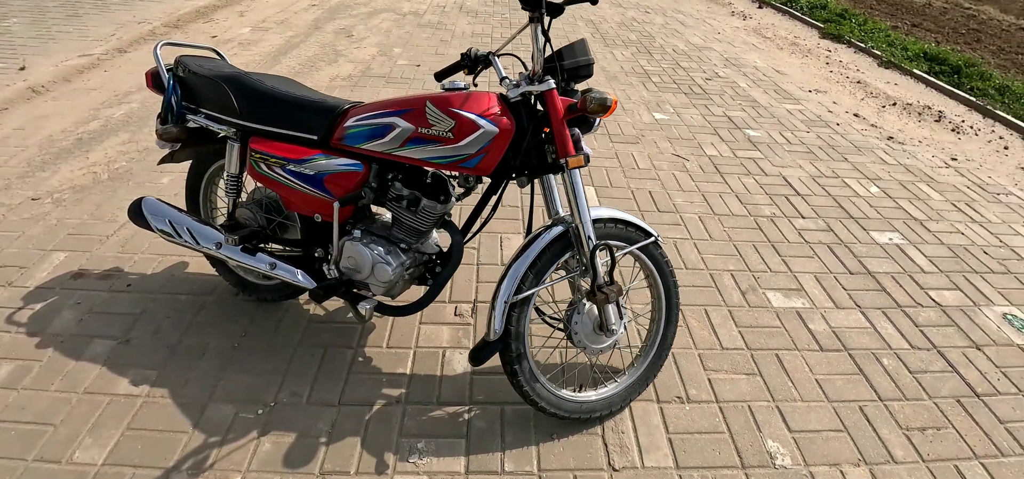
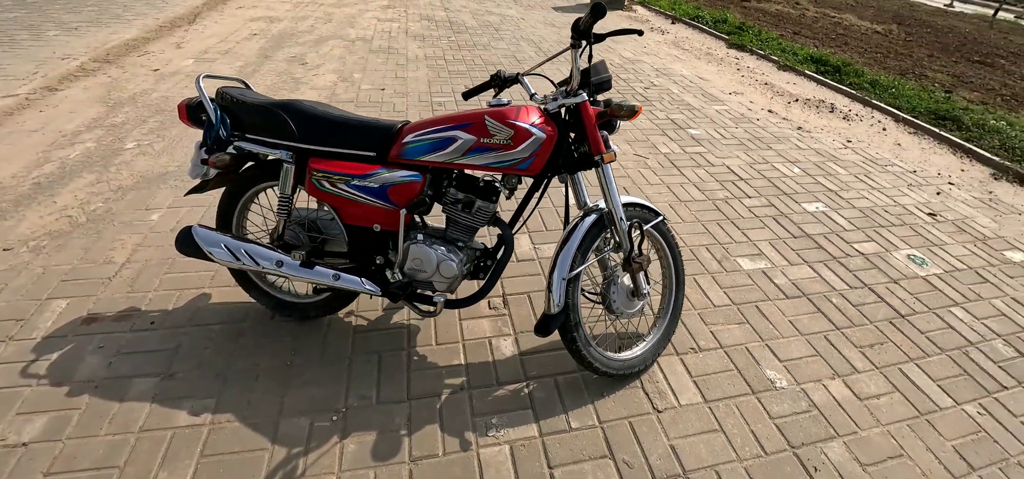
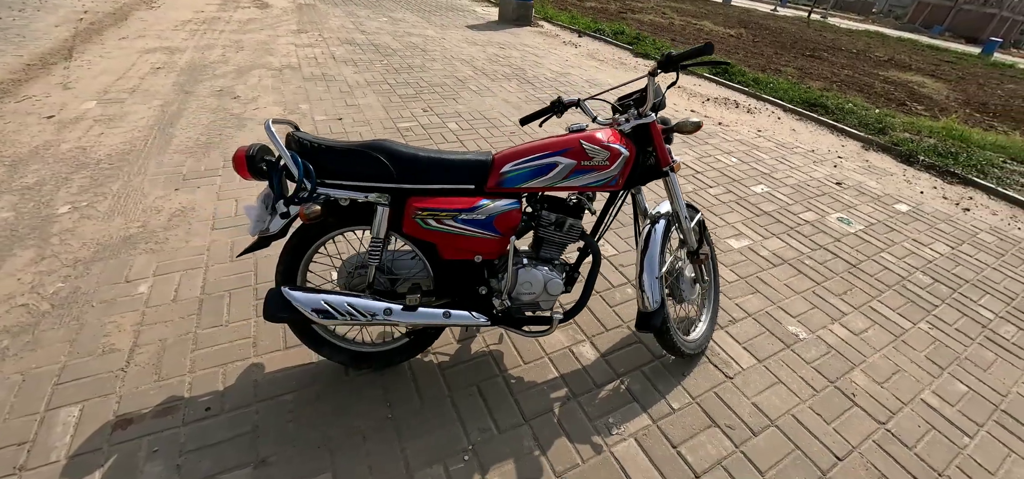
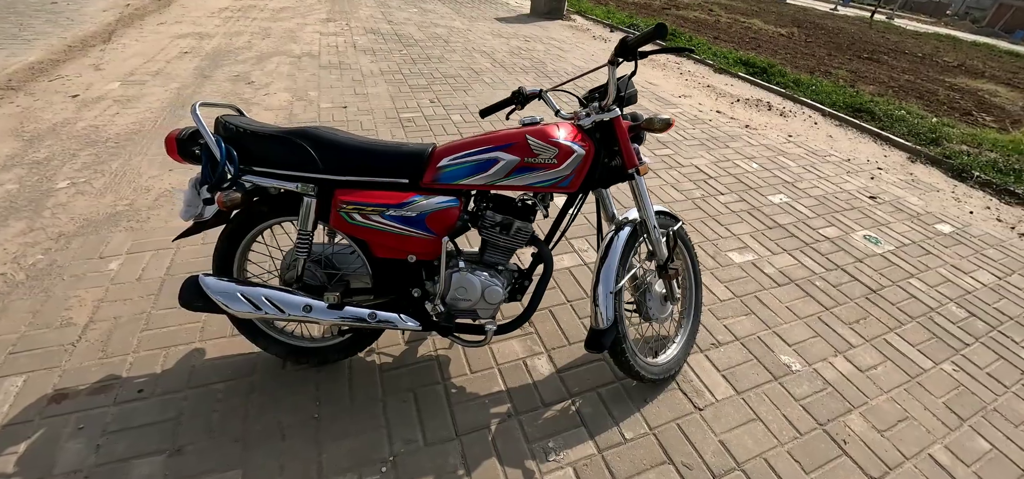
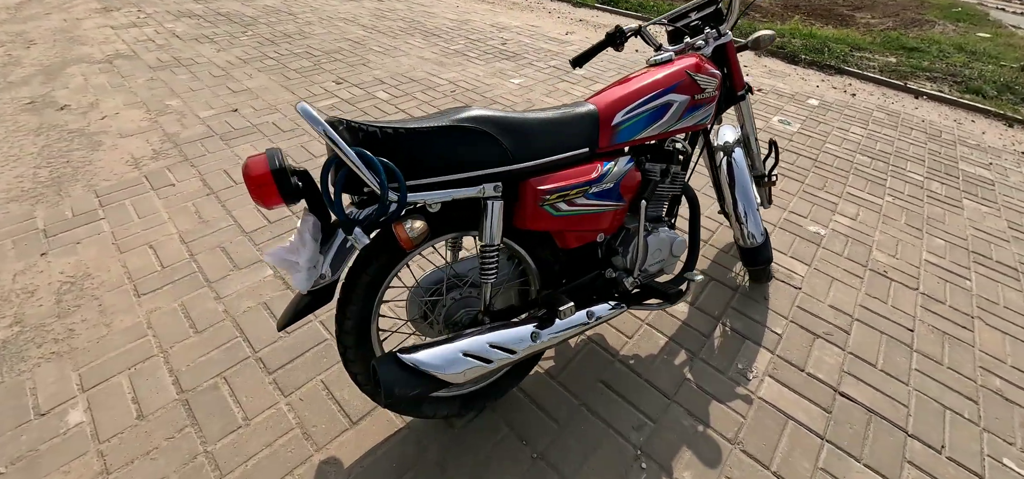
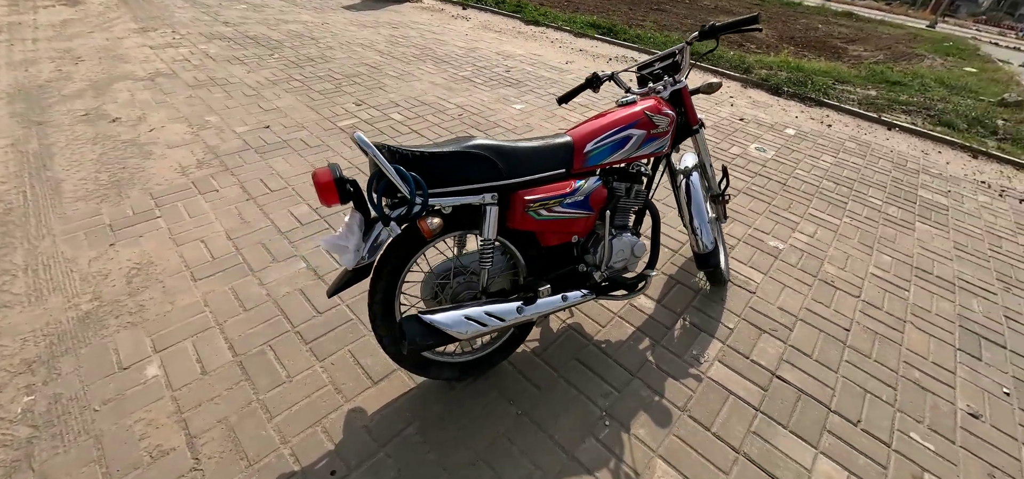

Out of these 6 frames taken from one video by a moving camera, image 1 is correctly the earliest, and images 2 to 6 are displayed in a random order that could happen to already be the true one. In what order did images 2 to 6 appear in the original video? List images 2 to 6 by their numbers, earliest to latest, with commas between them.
2, 4, 3, 6, 5
